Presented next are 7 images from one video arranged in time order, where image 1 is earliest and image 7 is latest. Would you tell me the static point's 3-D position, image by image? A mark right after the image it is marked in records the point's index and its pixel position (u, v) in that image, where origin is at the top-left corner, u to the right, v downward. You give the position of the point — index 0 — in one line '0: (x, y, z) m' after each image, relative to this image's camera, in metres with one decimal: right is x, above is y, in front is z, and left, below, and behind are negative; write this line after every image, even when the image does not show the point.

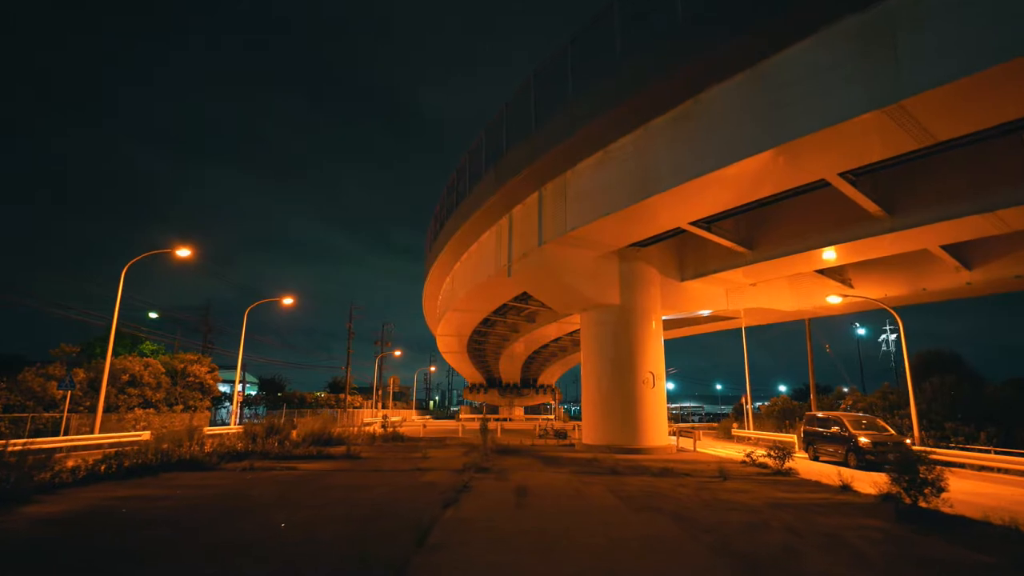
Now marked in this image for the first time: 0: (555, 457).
0: (+1.1, -4.8, +16.0) m
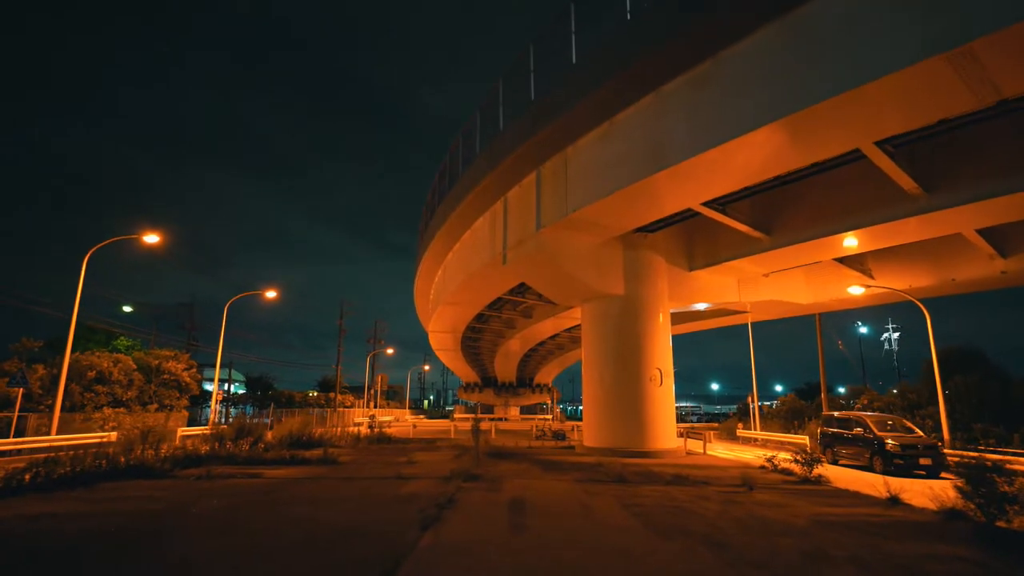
0: (+1.0, -4.5, +14.4) m
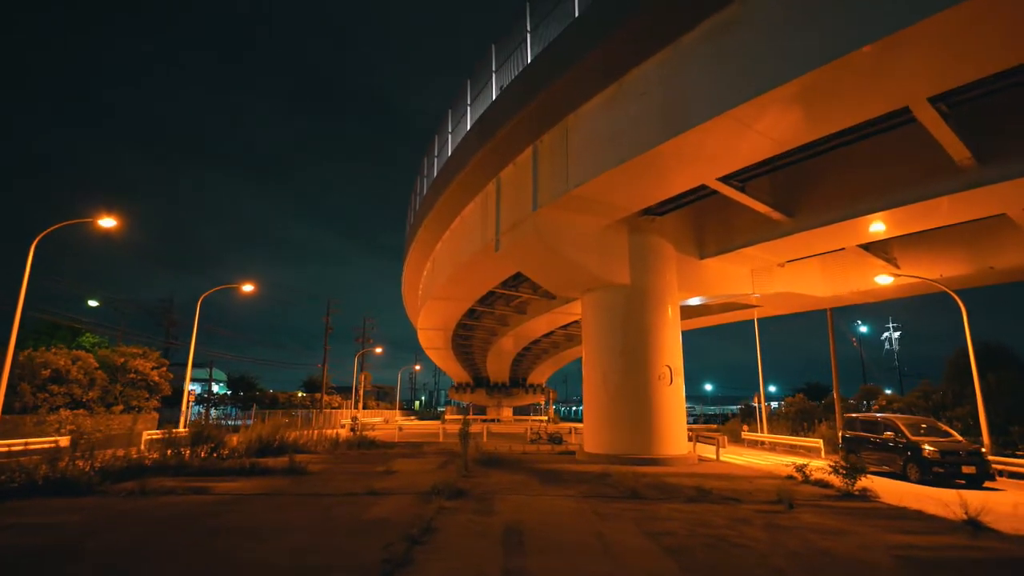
0: (+0.9, -4.2, +12.7) m
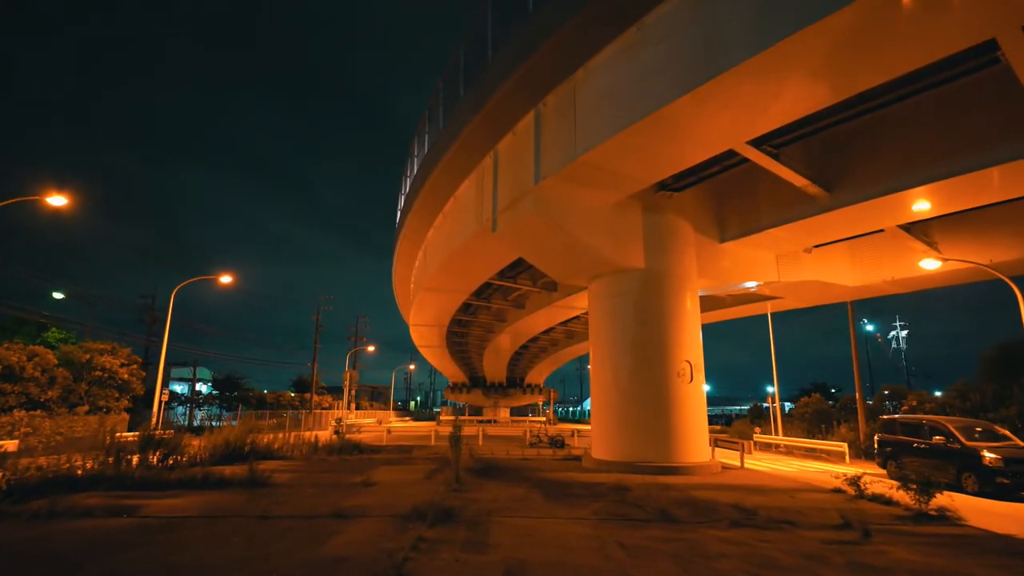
0: (+0.8, -3.8, +10.9) m
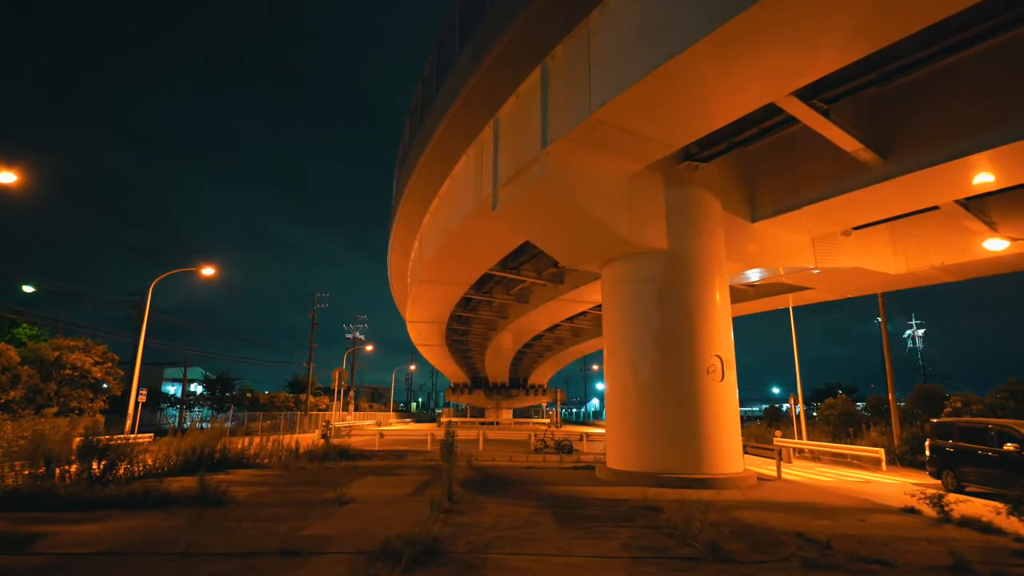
0: (+0.9, -3.4, +9.1) m
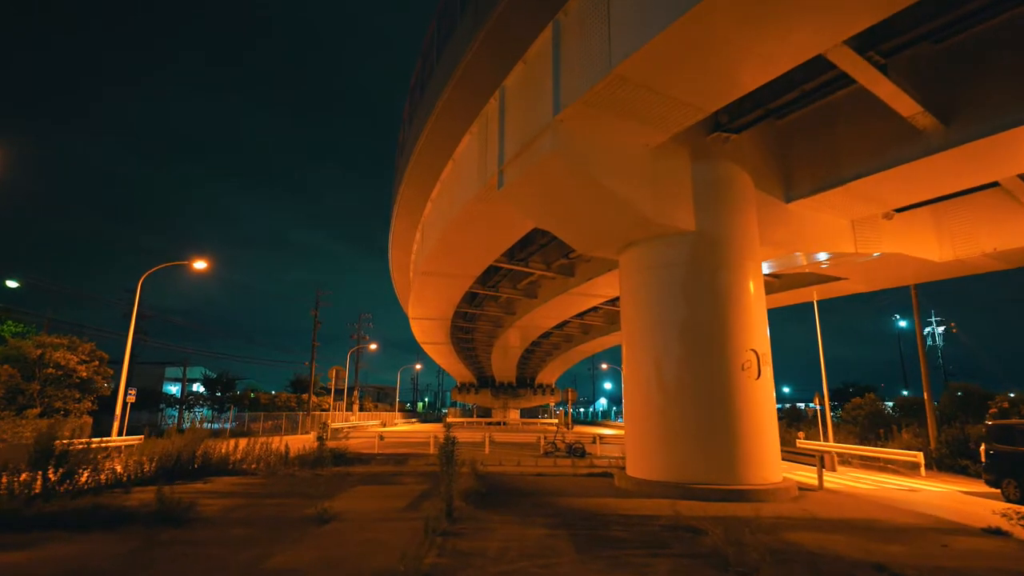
0: (+1.0, -3.2, +7.8) m
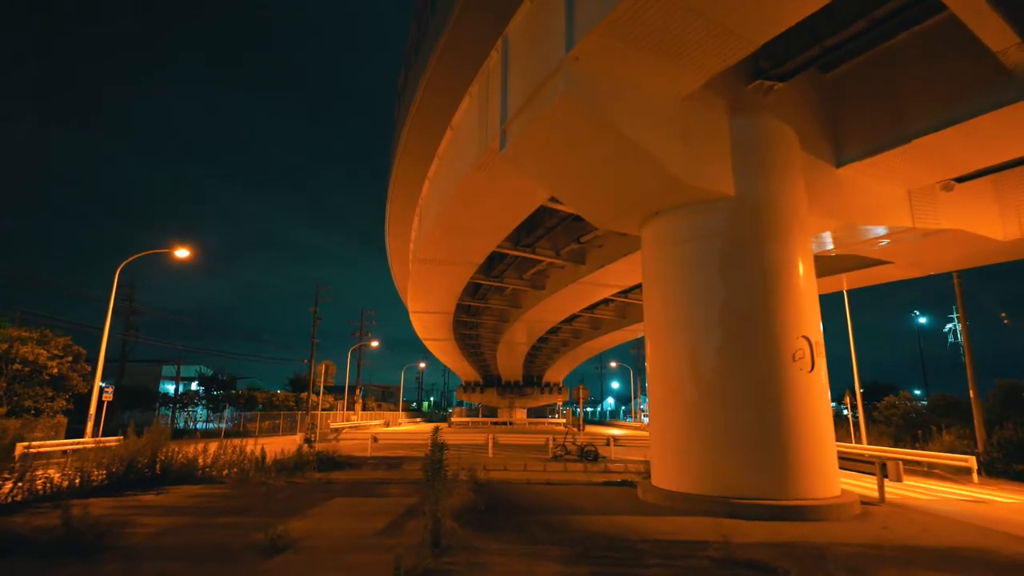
0: (+1.1, -2.8, +6.1) m
